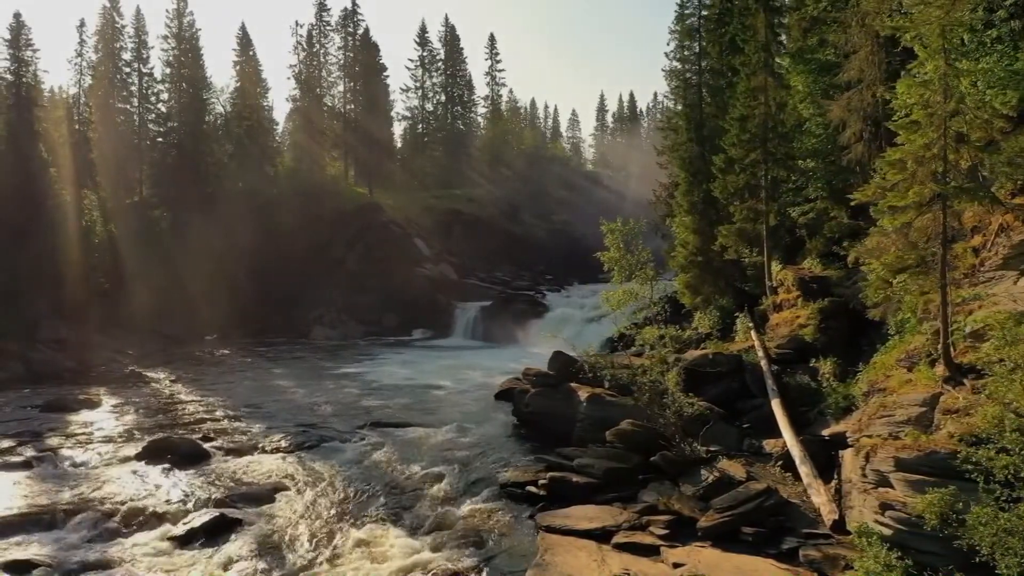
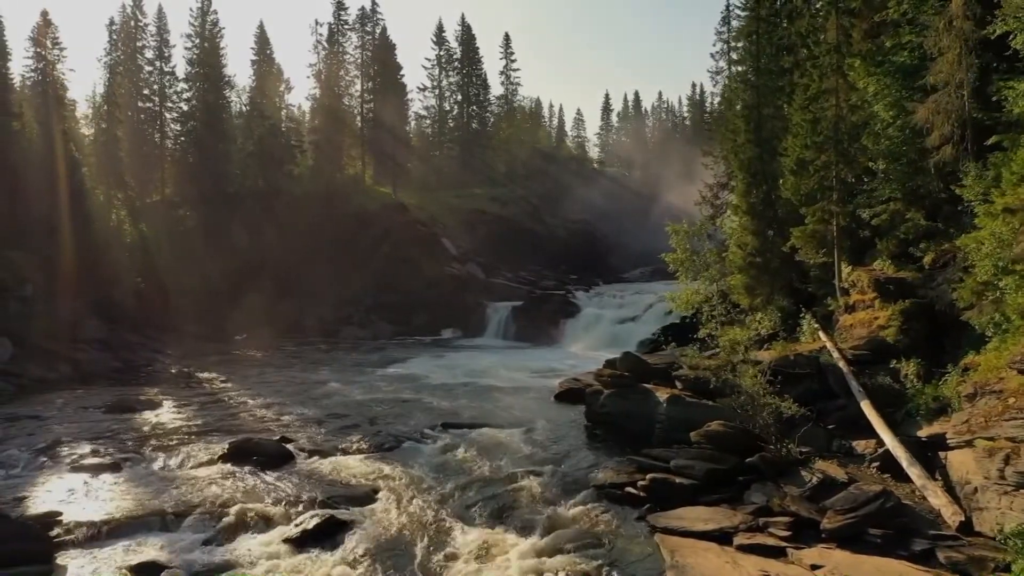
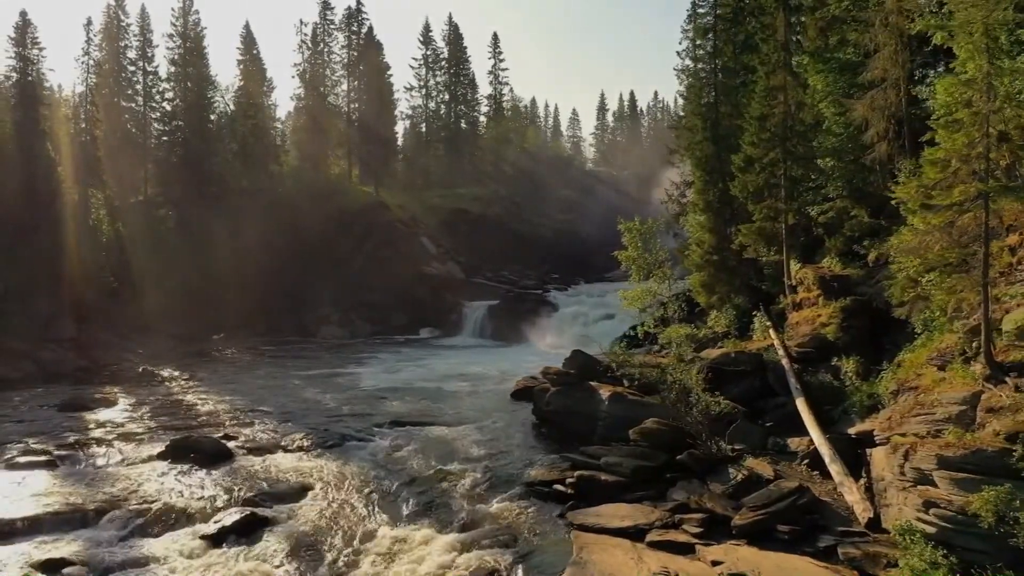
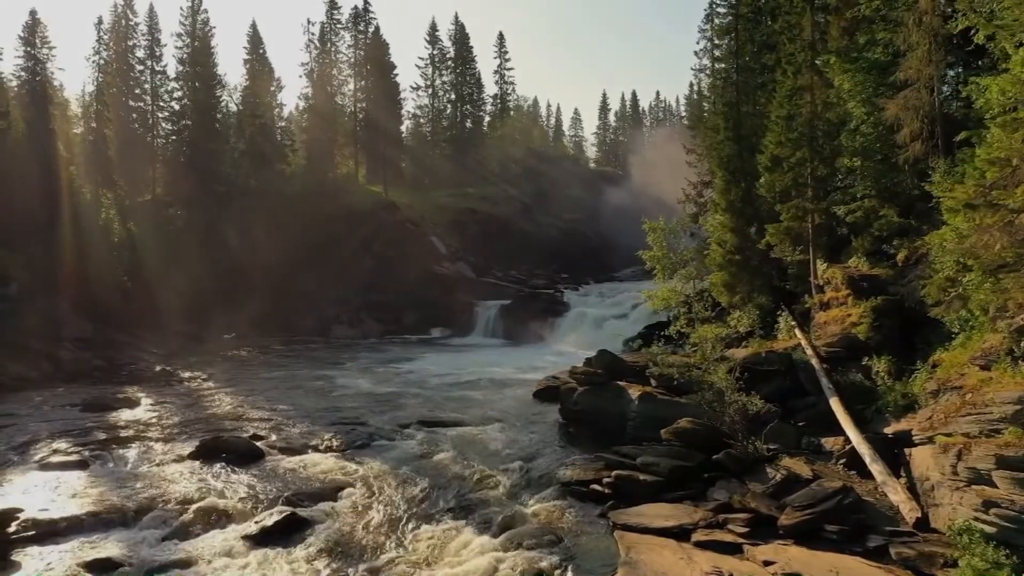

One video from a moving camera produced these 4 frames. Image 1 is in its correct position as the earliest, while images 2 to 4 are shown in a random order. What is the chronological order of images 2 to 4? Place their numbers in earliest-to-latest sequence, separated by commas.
3, 4, 2
